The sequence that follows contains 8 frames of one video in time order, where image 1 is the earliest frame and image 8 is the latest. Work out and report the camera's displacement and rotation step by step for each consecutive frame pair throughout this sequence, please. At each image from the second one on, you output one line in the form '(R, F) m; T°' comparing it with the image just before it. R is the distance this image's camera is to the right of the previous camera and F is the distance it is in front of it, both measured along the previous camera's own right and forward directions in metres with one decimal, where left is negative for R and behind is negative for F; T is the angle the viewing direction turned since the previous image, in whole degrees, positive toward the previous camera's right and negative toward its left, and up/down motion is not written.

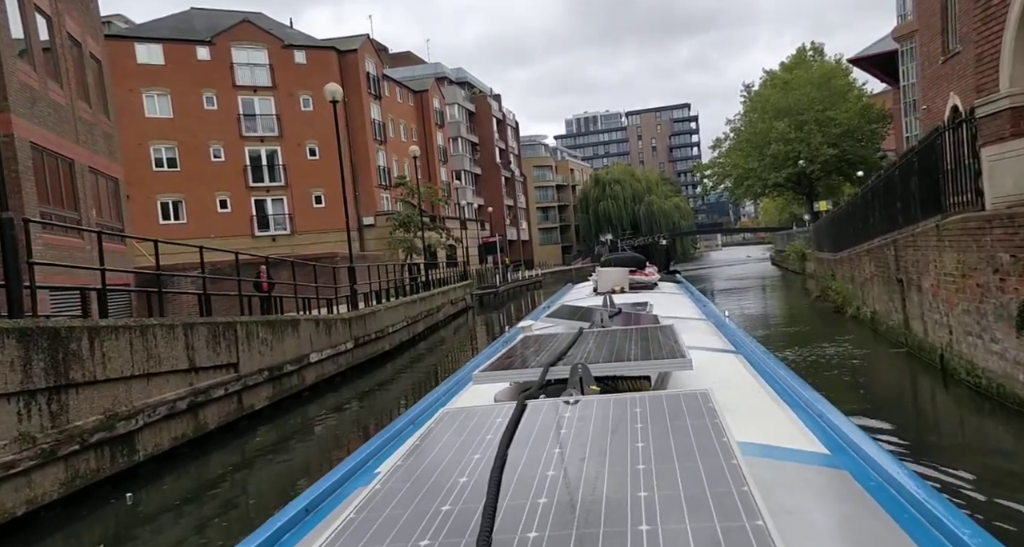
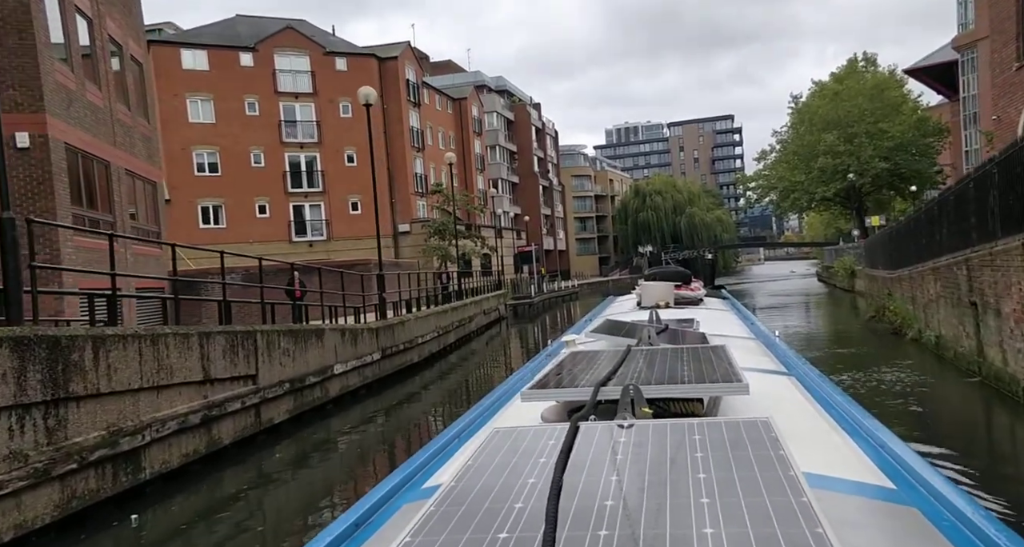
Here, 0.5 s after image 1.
(0.0, +0.6) m; -3°
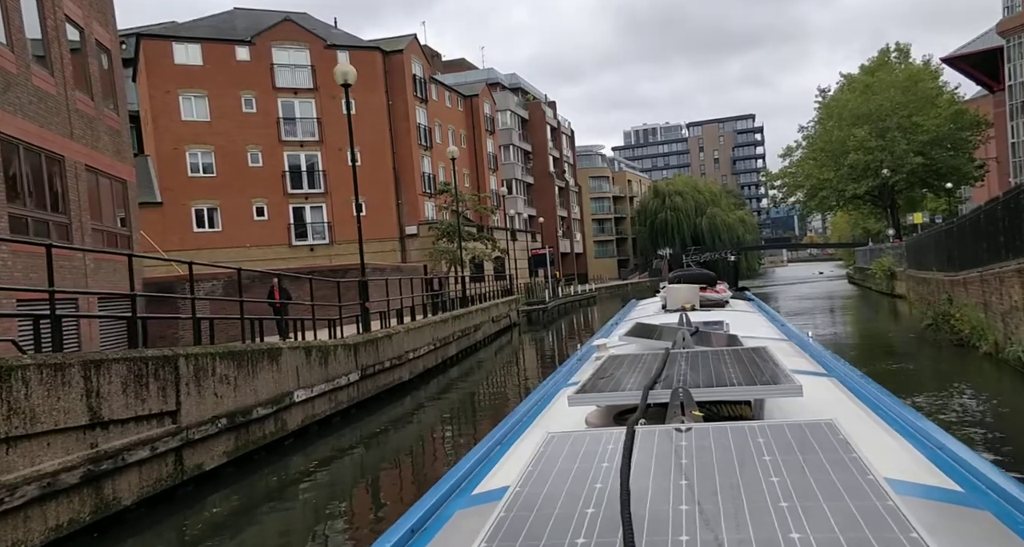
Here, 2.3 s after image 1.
(+0.3, +2.0) m; -1°
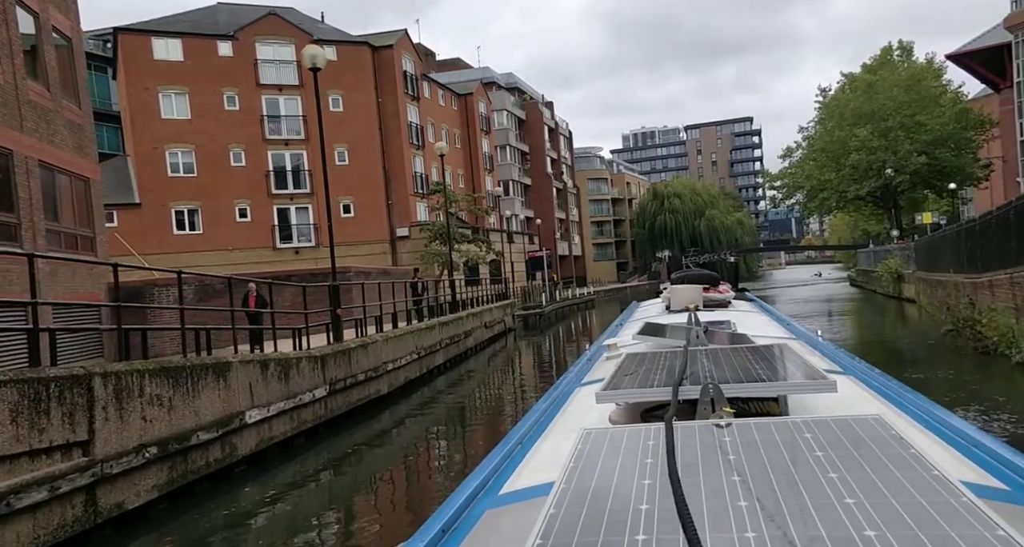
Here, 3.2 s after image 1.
(+0.2, +1.1) m; 0°
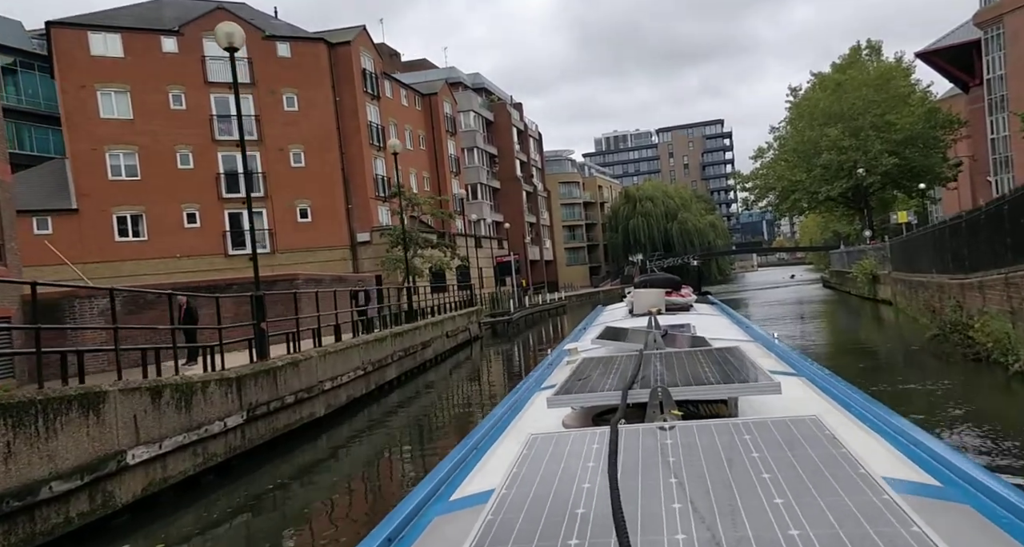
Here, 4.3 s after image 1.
(+0.4, +1.2) m; +2°
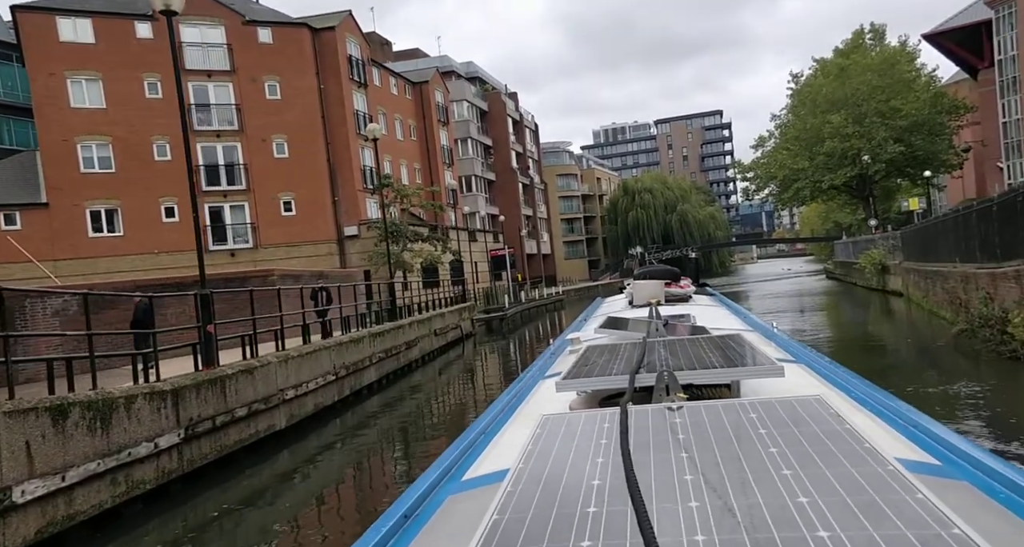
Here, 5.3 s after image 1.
(+0.2, +1.2) m; 0°
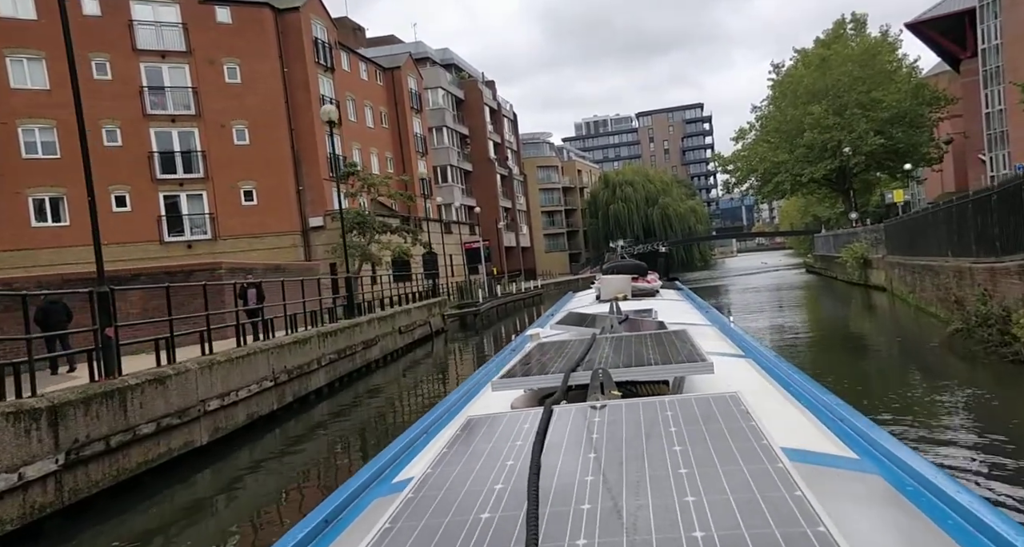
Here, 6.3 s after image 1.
(+0.3, +1.1) m; +1°
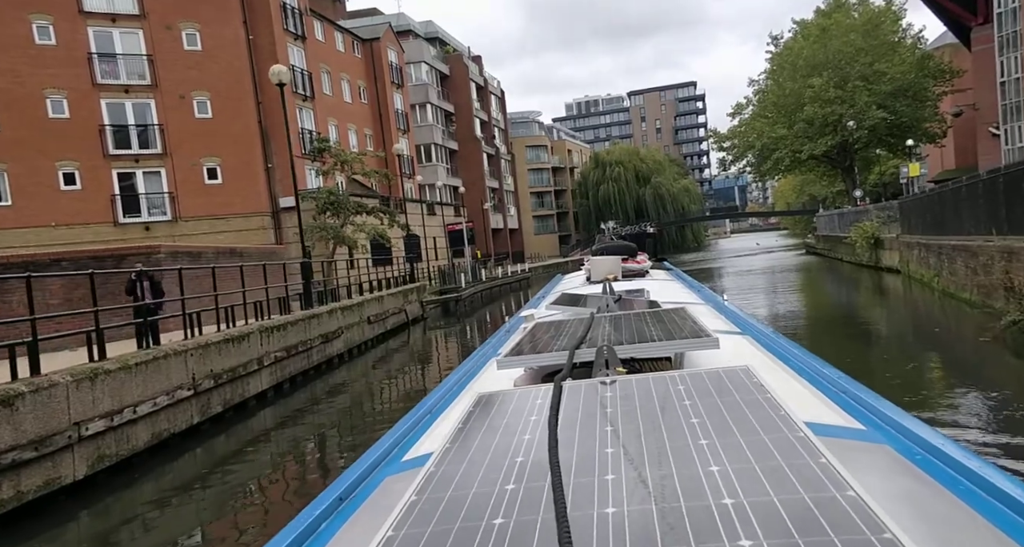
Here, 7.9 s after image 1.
(+0.3, +2.0) m; +1°
